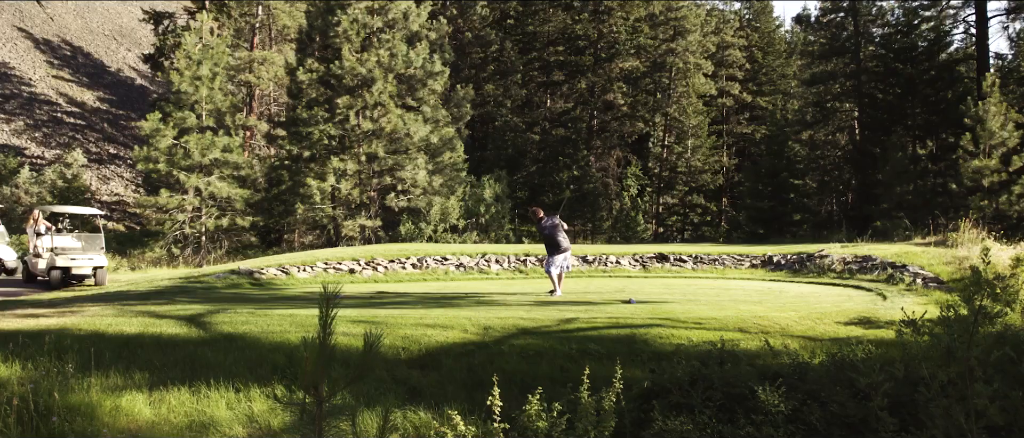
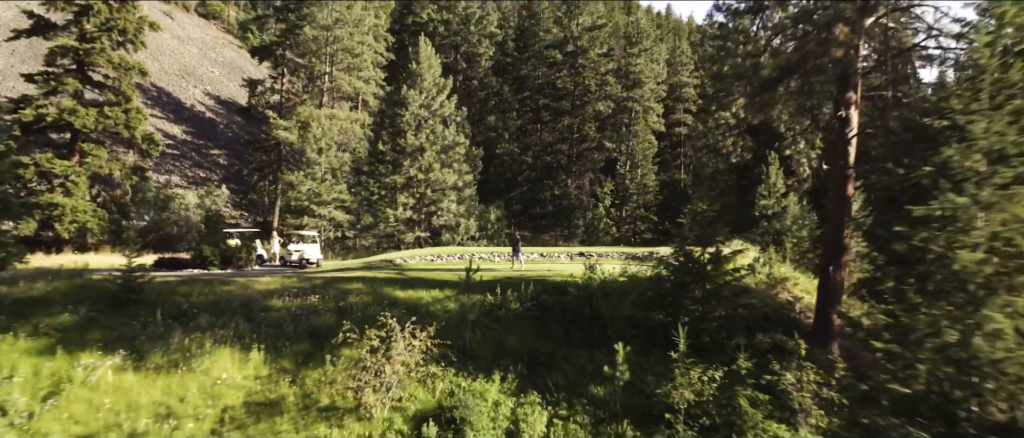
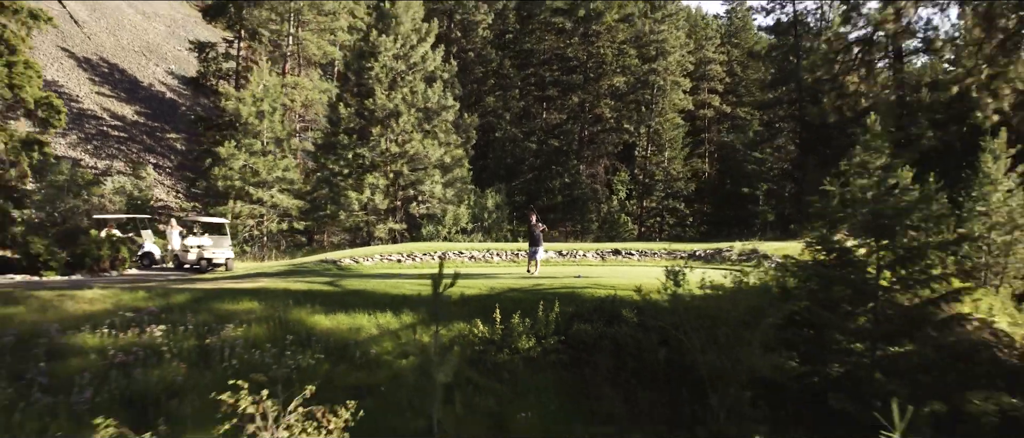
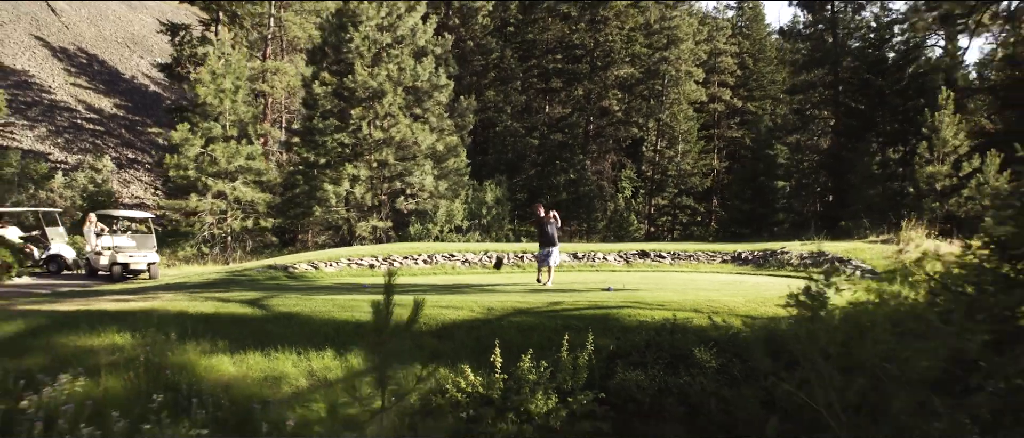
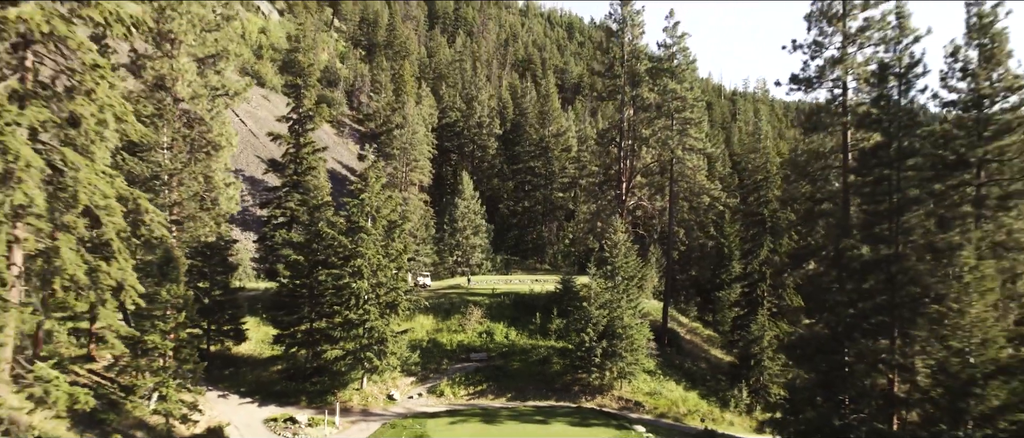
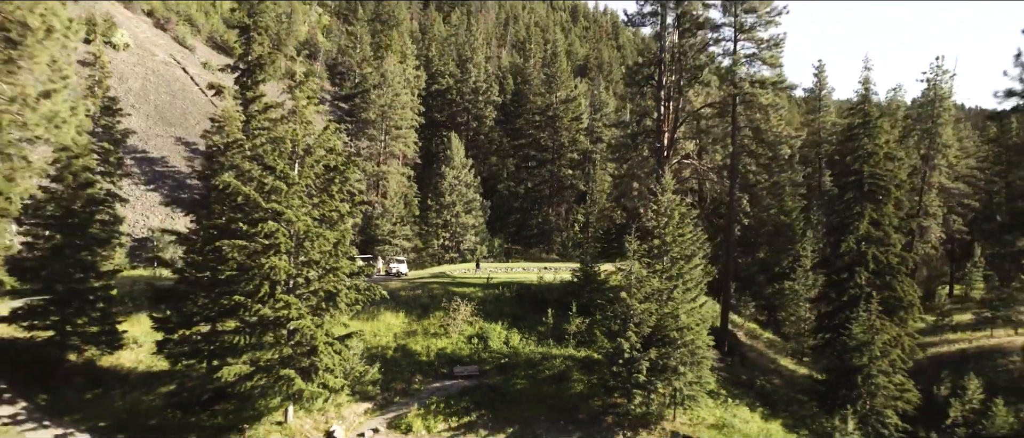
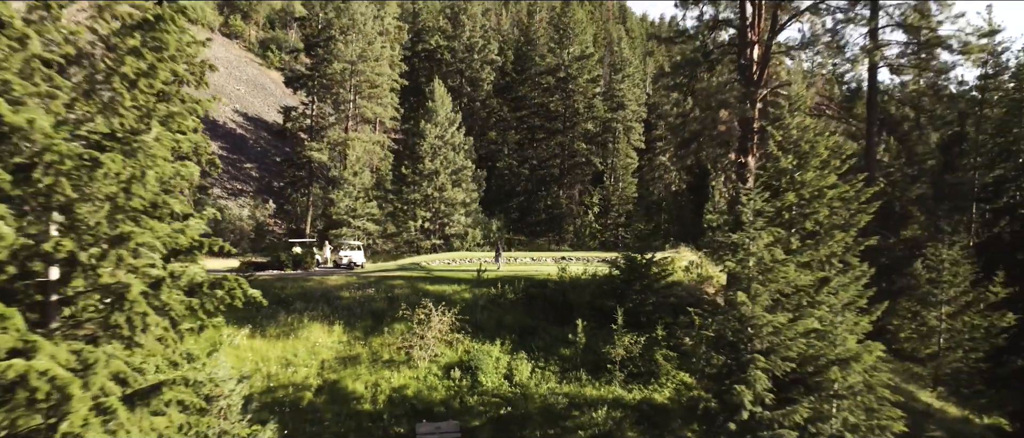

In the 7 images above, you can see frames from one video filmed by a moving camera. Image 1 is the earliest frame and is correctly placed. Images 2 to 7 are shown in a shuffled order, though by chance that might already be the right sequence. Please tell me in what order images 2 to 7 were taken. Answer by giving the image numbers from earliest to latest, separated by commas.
4, 3, 2, 7, 6, 5
